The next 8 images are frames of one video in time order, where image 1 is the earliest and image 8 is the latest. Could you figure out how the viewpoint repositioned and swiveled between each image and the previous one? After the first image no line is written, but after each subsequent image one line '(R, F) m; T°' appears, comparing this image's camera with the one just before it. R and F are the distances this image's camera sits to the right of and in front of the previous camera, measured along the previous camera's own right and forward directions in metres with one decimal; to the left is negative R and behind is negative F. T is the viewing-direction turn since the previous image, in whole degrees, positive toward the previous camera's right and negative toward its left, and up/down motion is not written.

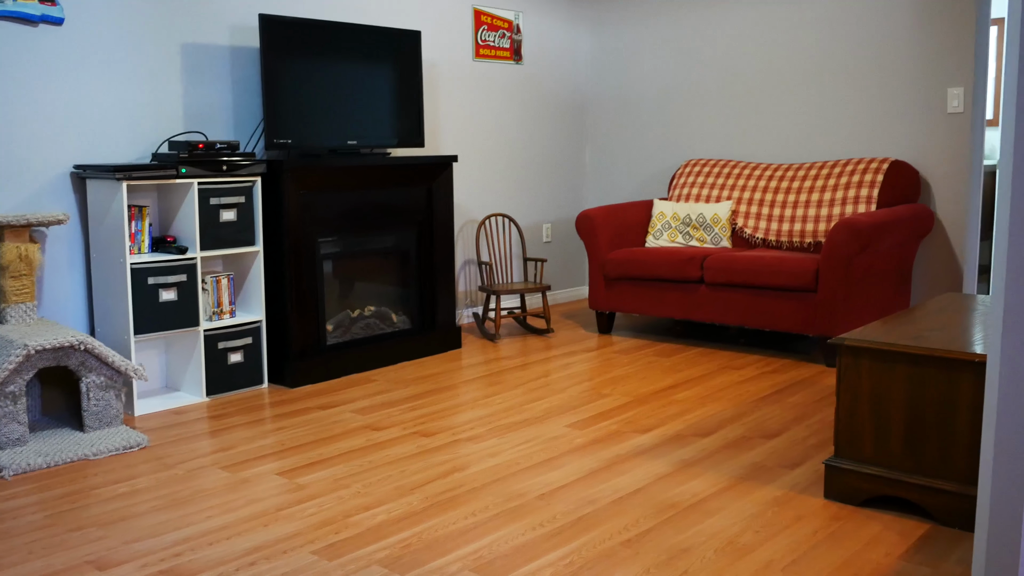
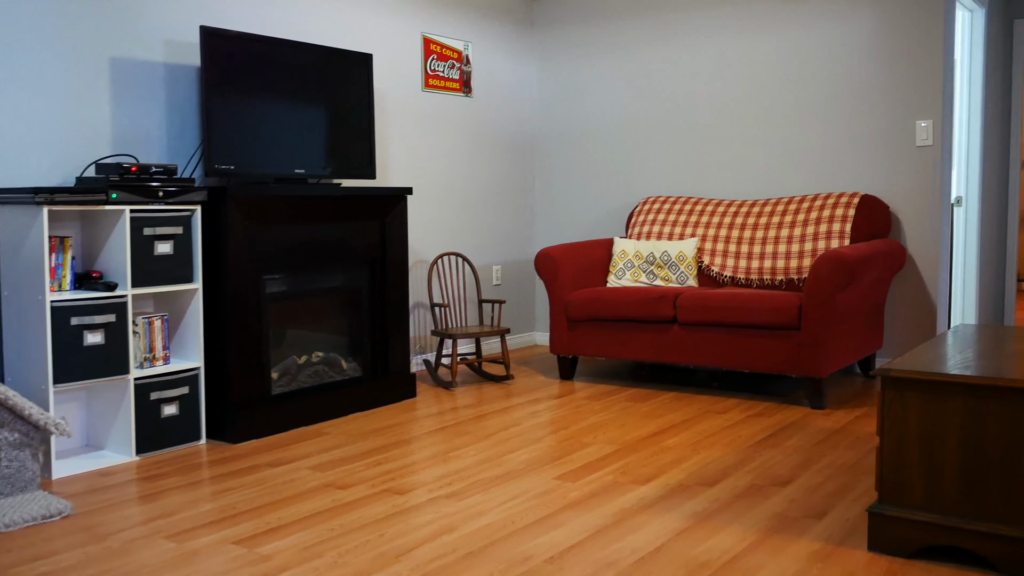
(-0.2, +0.3) m; +5°
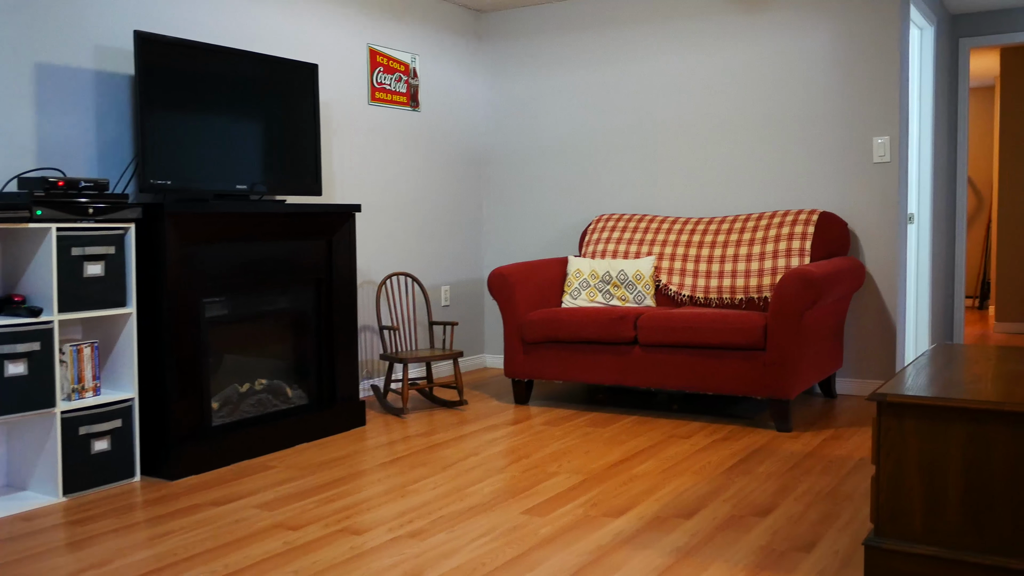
(-0.1, +0.2) m; +4°
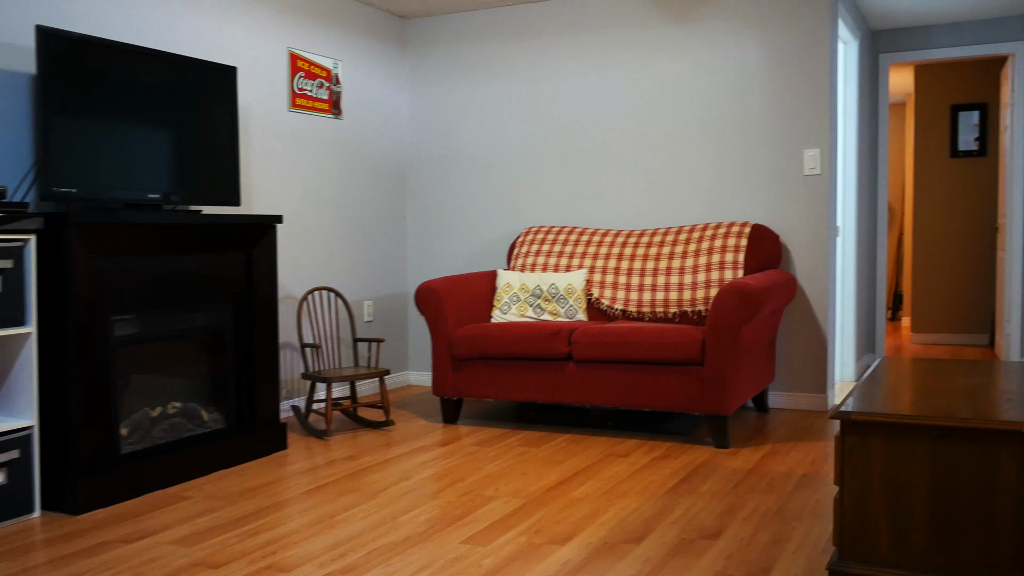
(-0.1, +0.1) m; +5°
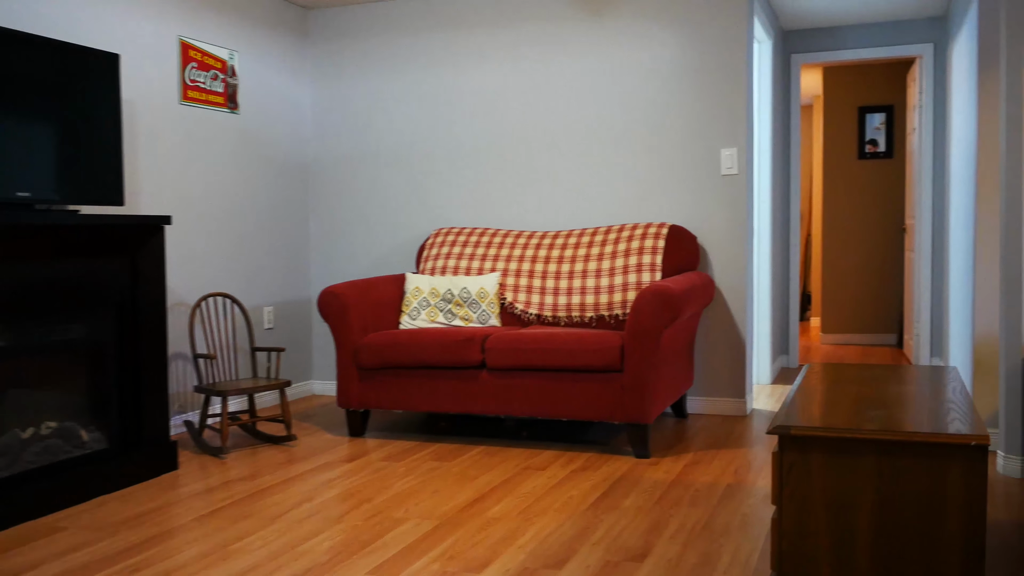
(0.0, +0.2) m; +5°
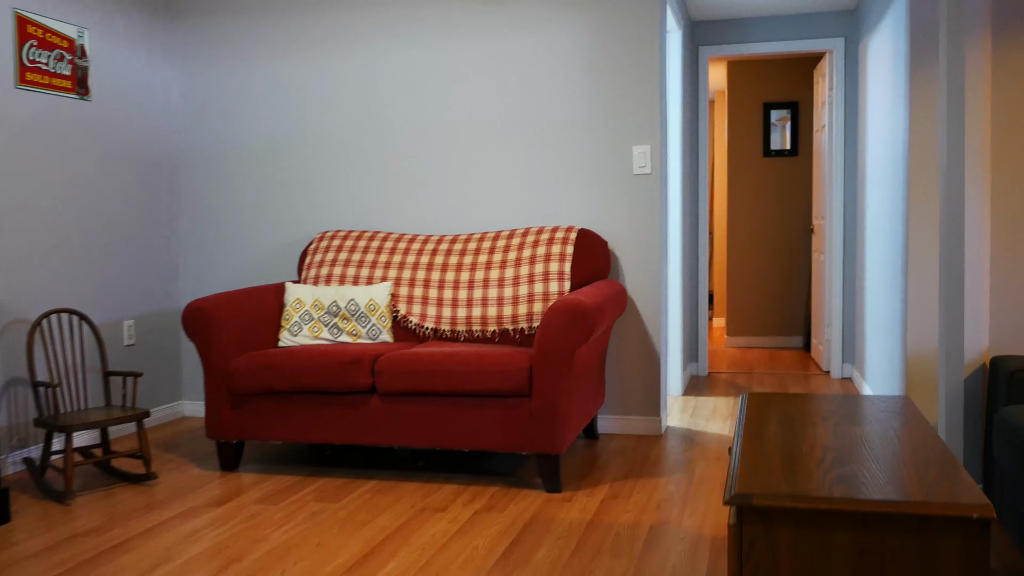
(0.0, +0.4) m; +6°
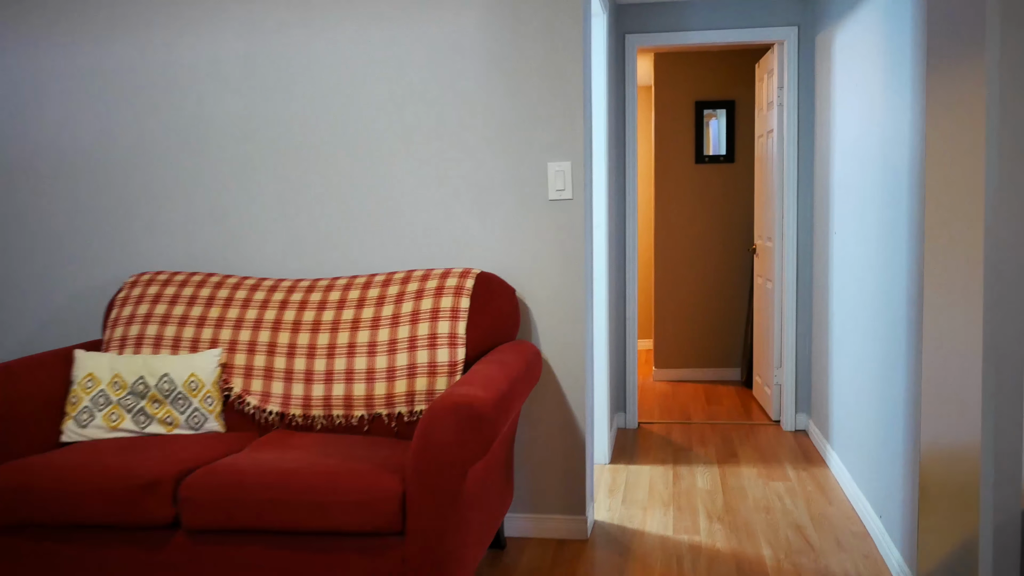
(+0.1, +0.9) m; +5°
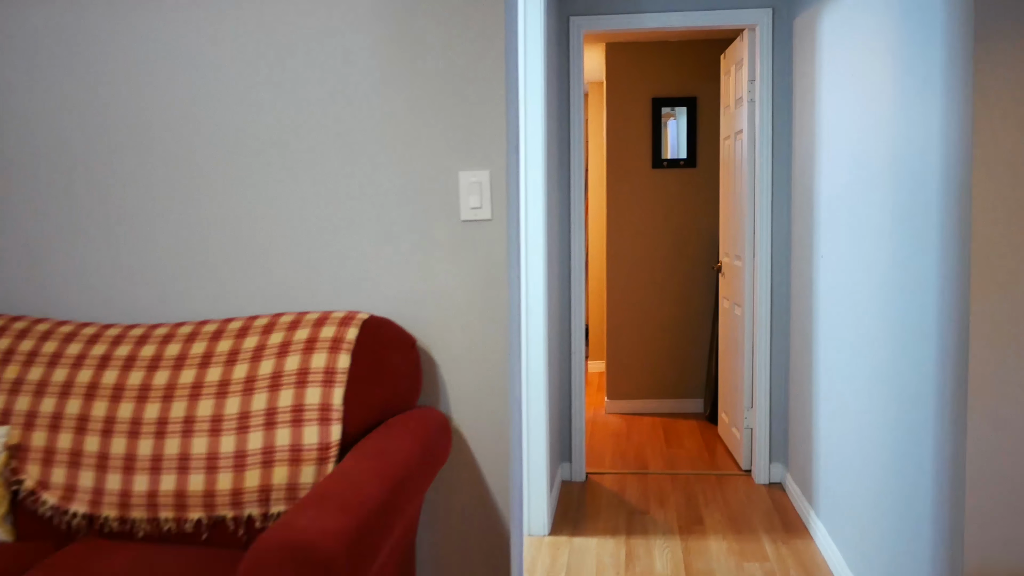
(+0.1, +0.7) m; +2°
